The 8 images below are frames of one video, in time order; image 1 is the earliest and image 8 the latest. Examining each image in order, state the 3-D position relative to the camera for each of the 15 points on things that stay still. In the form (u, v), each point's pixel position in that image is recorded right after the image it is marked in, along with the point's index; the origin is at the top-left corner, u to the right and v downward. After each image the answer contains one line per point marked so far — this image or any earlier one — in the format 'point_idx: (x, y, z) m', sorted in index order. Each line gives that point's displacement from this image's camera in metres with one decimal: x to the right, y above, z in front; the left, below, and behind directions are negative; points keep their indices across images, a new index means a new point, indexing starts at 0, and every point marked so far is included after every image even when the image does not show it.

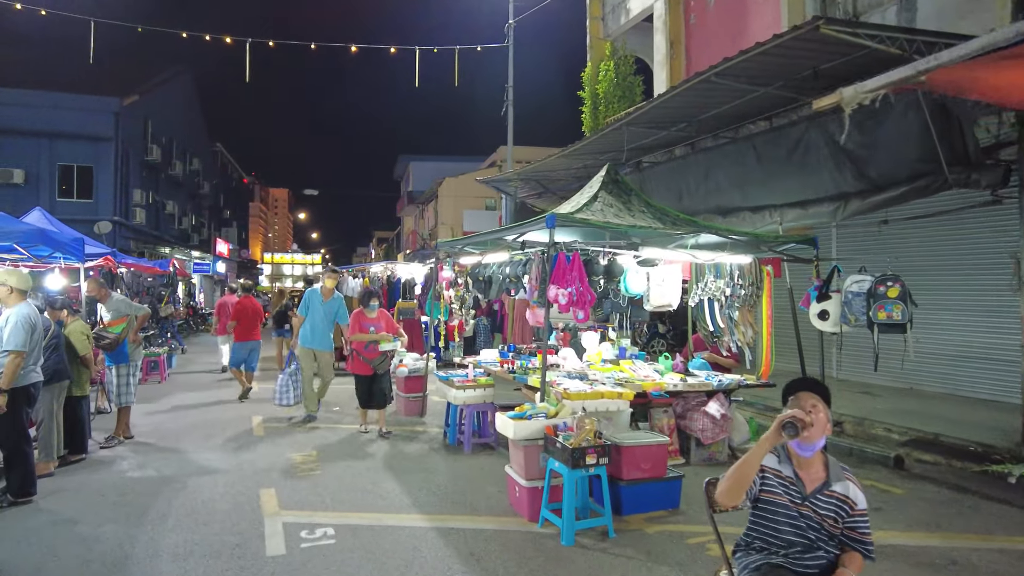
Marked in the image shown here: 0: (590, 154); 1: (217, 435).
0: (+1.4, +2.4, +12.0) m
1: (-3.6, -1.8, +8.2) m
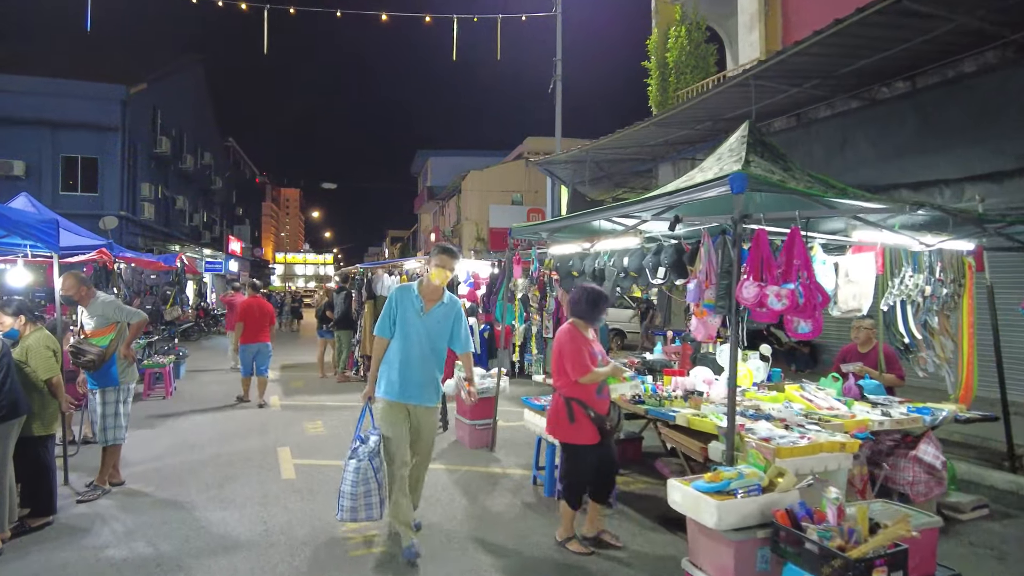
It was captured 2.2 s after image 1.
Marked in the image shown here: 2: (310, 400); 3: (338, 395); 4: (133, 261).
0: (+2.5, +2.4, +9.9) m
1: (-2.6, -1.8, +6.2) m
2: (-3.1, -1.7, +10.4) m
3: (-2.8, -1.7, +11.0) m
4: (-6.9, +0.5, +12.1) m
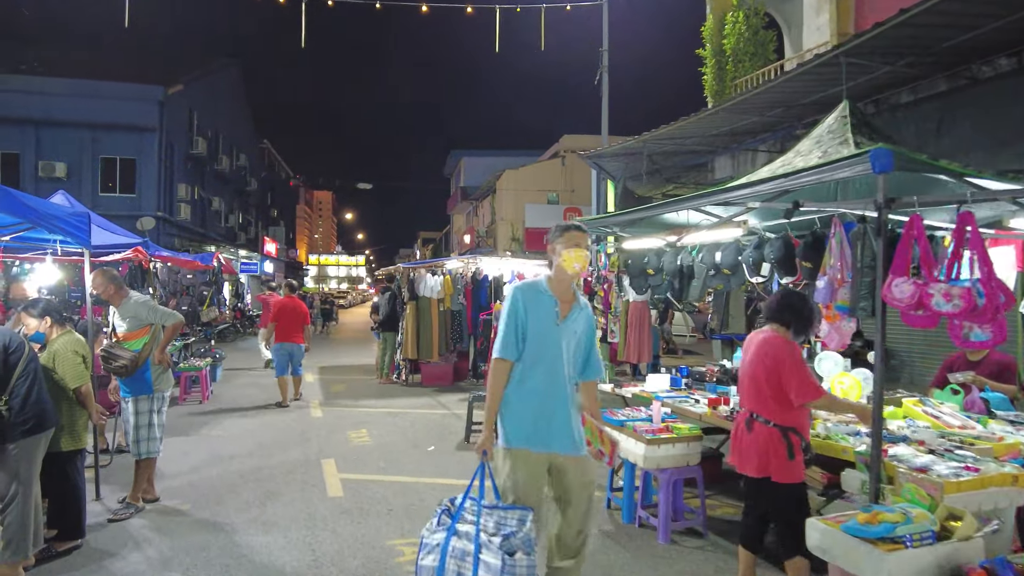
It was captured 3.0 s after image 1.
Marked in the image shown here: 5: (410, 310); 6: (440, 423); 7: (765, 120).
0: (+3.2, +2.4, +9.2) m
1: (-2.0, -1.8, +5.7) m
2: (-2.4, -1.7, +9.9) m
3: (-2.1, -1.7, +10.5) m
4: (-6.0, +0.5, +11.8) m
5: (-1.7, -0.4, +11.2) m
6: (-0.9, -1.7, +8.4) m
7: (+3.6, +2.4, +9.6) m
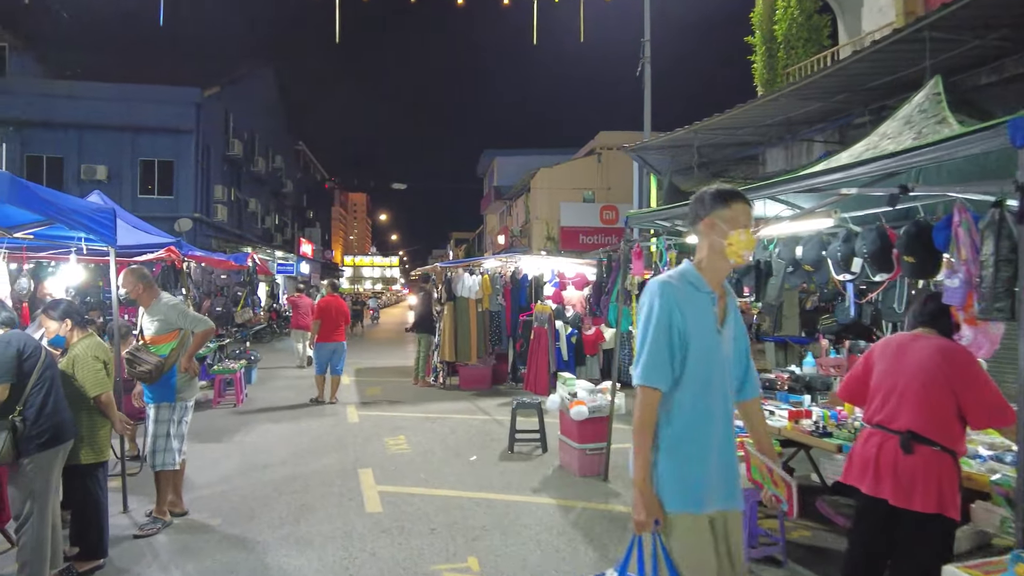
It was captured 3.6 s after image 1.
0: (+3.8, +2.5, +8.6) m
1: (-1.6, -1.8, +5.3) m
2: (-1.8, -1.7, +9.6) m
3: (-1.4, -1.7, +10.1) m
4: (-5.3, +0.5, +11.6) m
5: (-1.1, -0.4, +10.8) m
6: (-0.3, -1.7, +8.0) m
7: (+4.2, +2.4, +9.0) m
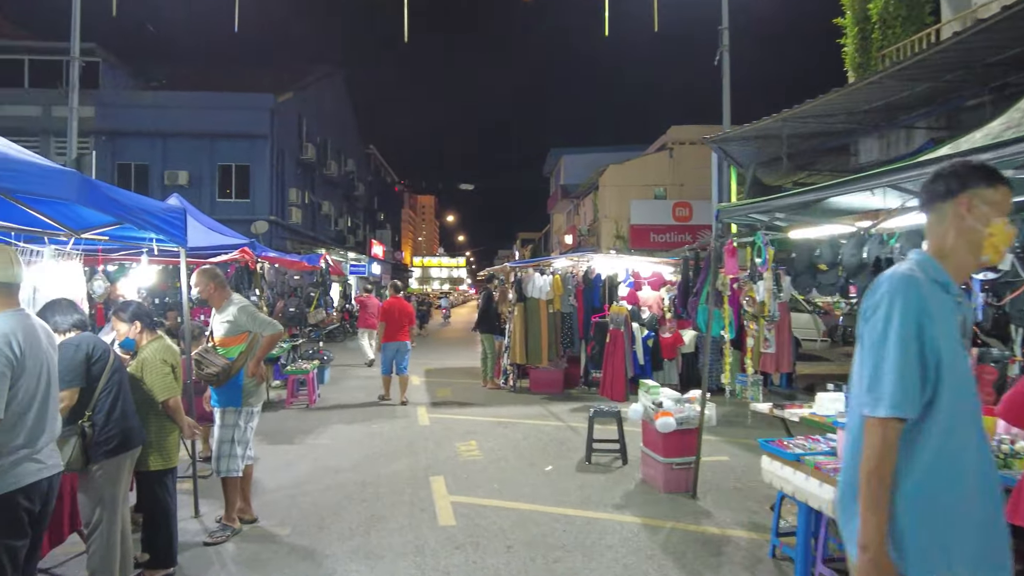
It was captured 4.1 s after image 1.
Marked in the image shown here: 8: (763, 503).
0: (+4.7, +2.5, +7.8) m
1: (-1.0, -1.8, +5.1) m
2: (-0.8, -1.7, +9.3) m
3: (-0.3, -1.7, +9.9) m
4: (-4.1, +0.5, +11.7) m
5: (+0.1, -0.4, +10.5) m
6: (+0.5, -1.7, +7.6) m
7: (+5.1, +2.4, +8.1) m
8: (+2.0, -1.8, +5.5) m
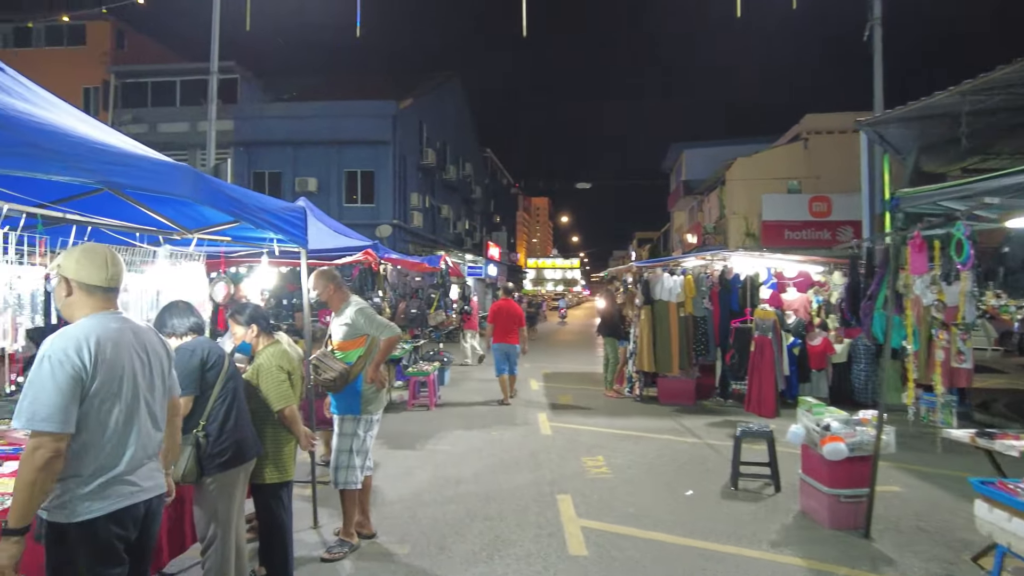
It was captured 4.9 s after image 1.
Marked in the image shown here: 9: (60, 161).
0: (+6.0, +2.4, +6.4) m
1: (0.0, -1.8, +4.6) m
2: (+0.9, -1.8, +8.8) m
3: (+1.4, -1.8, +9.2) m
4: (-2.0, +0.4, +11.7) m
5: (+1.9, -0.4, +9.8) m
6: (+1.9, -1.7, +6.9) m
7: (+6.5, +2.4, +6.6) m
8: (+3.0, -1.8, +4.5) m
9: (-1.7, +0.5, +2.6) m
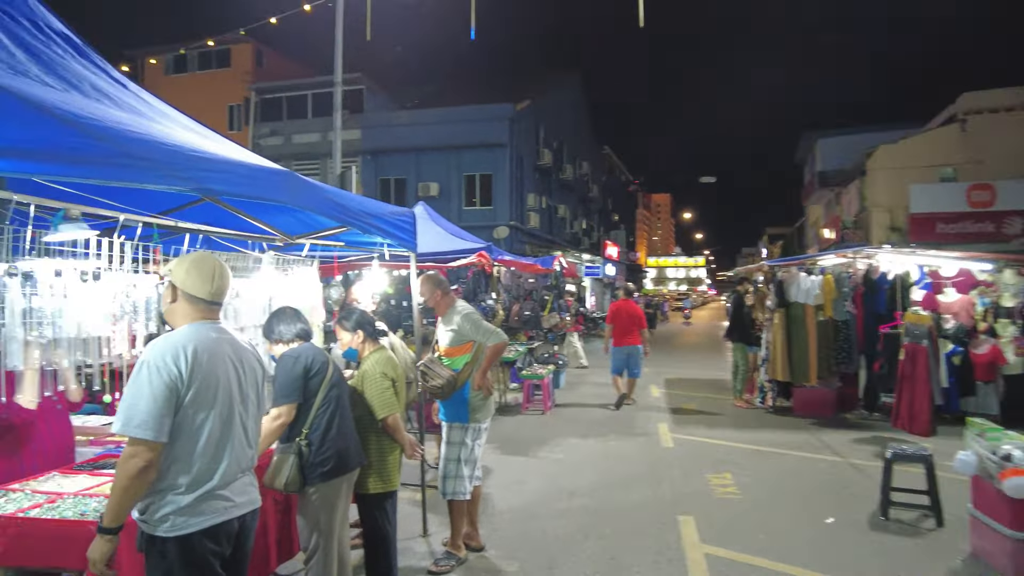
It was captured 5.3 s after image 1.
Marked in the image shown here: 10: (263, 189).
0: (+6.9, +2.4, +4.9) m
1: (+0.7, -1.8, +4.3) m
2: (+2.4, -1.8, +8.2) m
3: (+2.9, -1.8, +8.6) m
4: (0.0, +0.4, +11.6) m
5: (+3.5, -0.4, +9.0) m
6: (+3.0, -1.7, +6.1) m
7: (+7.5, +2.4, +5.1) m
8: (+3.7, -1.8, +3.6) m
9: (-1.4, +0.5, +2.6) m
10: (-1.1, +0.5, +3.0) m
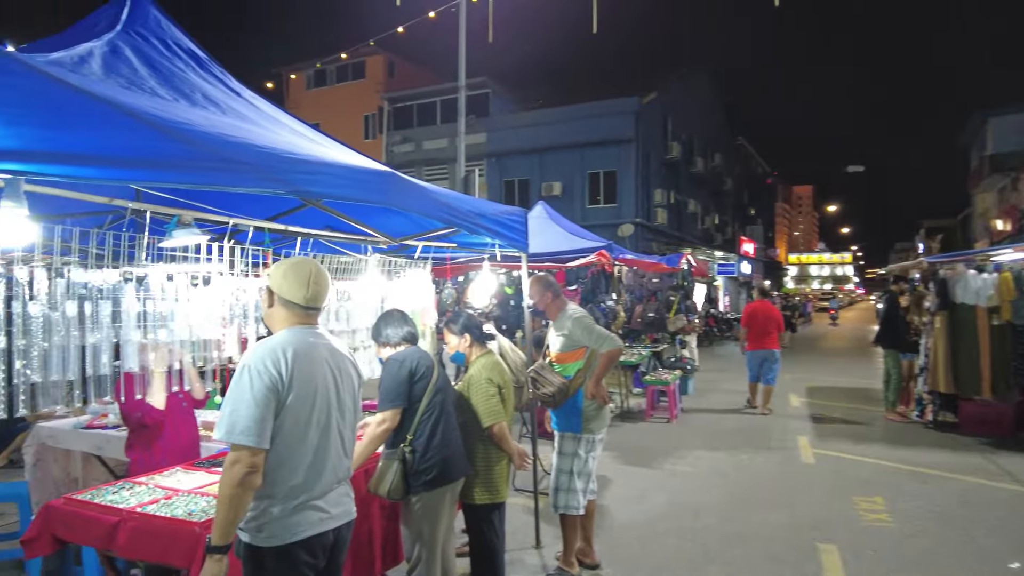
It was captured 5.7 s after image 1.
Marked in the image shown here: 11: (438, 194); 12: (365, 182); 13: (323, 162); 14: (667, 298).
0: (+7.6, +2.5, +3.3) m
1: (+1.4, -1.8, +3.8) m
2: (+3.7, -1.8, +7.4) m
3: (+4.4, -1.8, +7.6) m
4: (+2.1, +0.4, +11.1) m
5: (+5.0, -0.4, +7.9) m
6: (+3.9, -1.7, +5.2) m
7: (+8.1, +2.4, +3.4) m
8: (+4.2, -1.8, +2.6) m
9: (-1.0, +0.4, +2.5) m
10: (-0.7, +0.4, +3.0) m
11: (-0.4, +0.5, +3.8) m
12: (-0.7, +0.5, +3.0) m
13: (-0.8, +0.5, +2.9) m
14: (+3.5, -0.2, +15.4) m
